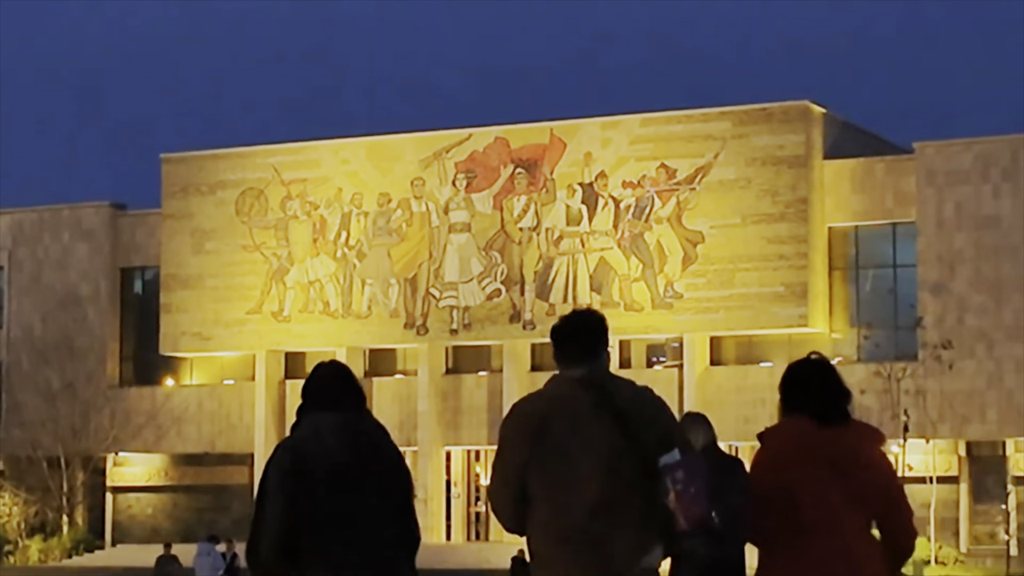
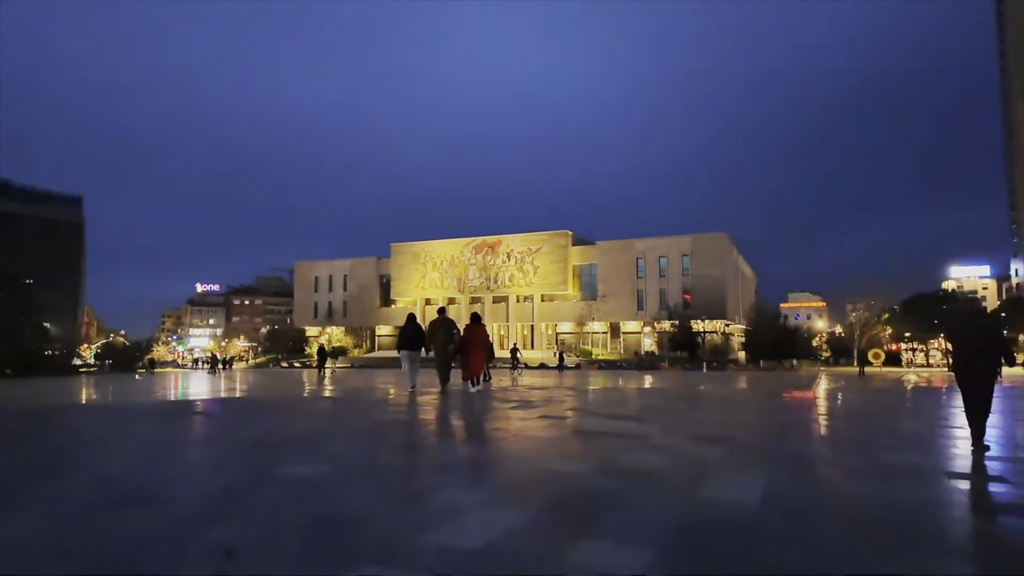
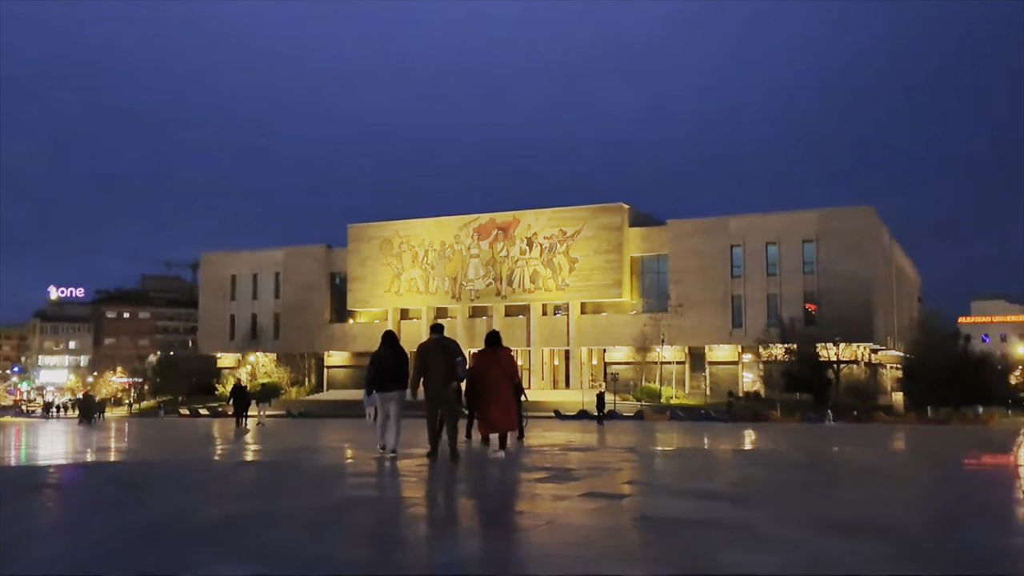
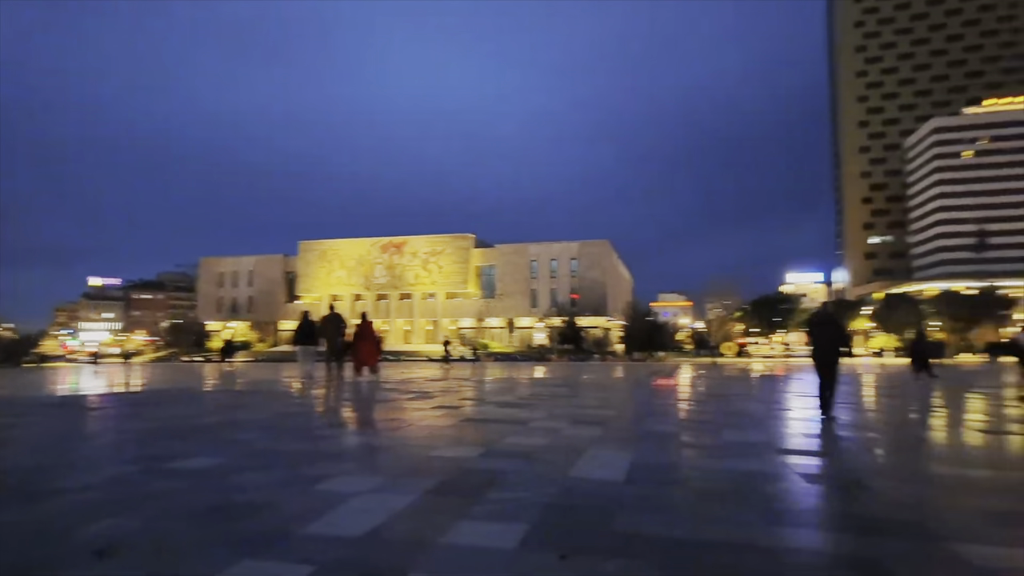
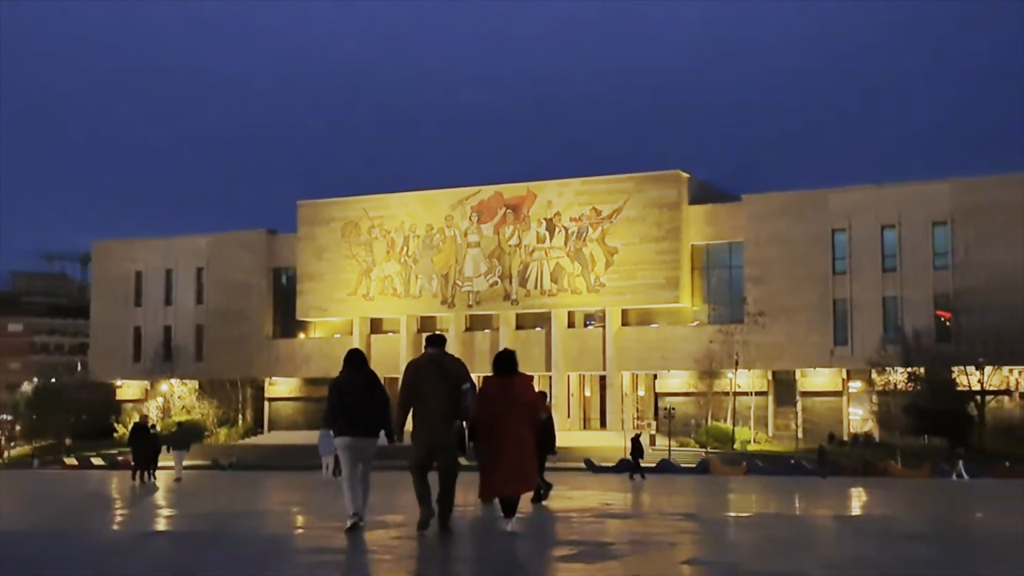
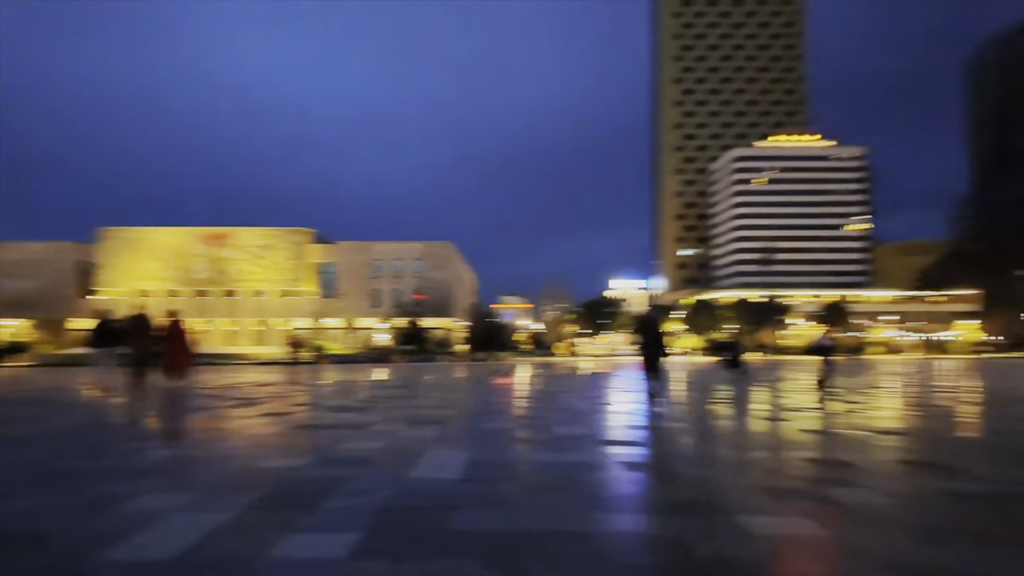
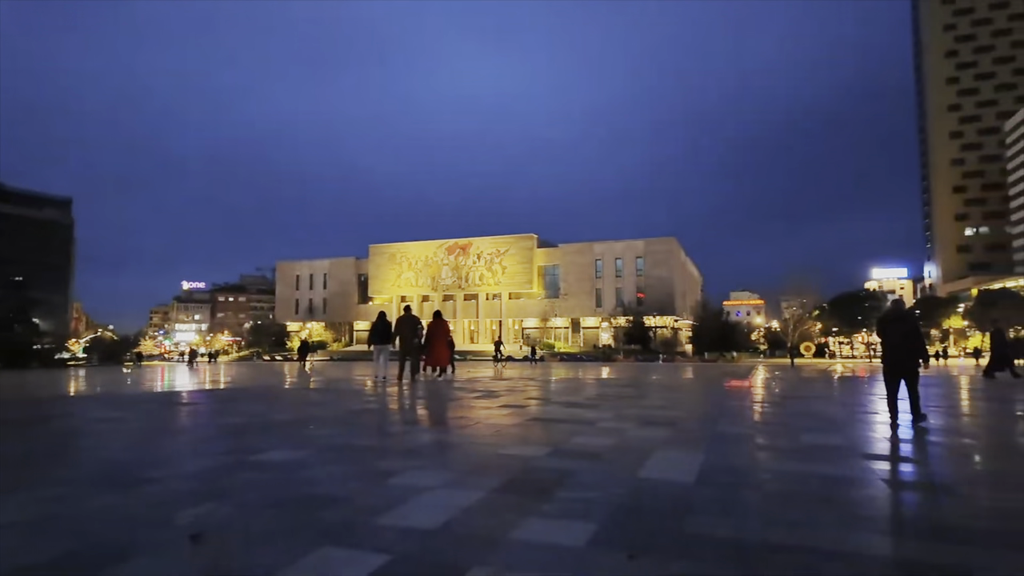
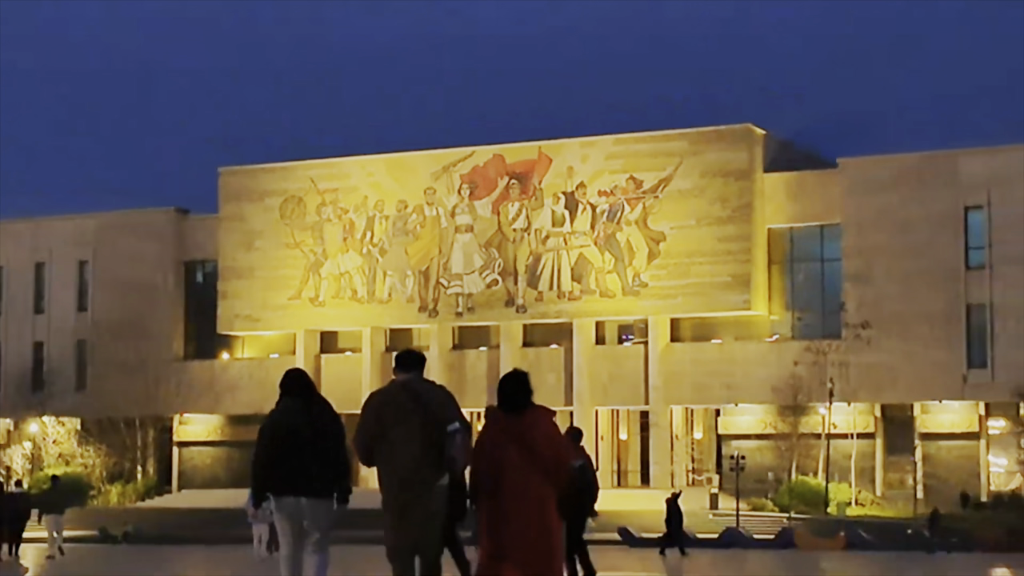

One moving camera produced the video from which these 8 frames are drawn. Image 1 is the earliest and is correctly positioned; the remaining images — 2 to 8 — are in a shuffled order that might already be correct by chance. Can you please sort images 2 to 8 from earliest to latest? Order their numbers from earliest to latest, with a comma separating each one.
8, 5, 3, 2, 7, 4, 6
